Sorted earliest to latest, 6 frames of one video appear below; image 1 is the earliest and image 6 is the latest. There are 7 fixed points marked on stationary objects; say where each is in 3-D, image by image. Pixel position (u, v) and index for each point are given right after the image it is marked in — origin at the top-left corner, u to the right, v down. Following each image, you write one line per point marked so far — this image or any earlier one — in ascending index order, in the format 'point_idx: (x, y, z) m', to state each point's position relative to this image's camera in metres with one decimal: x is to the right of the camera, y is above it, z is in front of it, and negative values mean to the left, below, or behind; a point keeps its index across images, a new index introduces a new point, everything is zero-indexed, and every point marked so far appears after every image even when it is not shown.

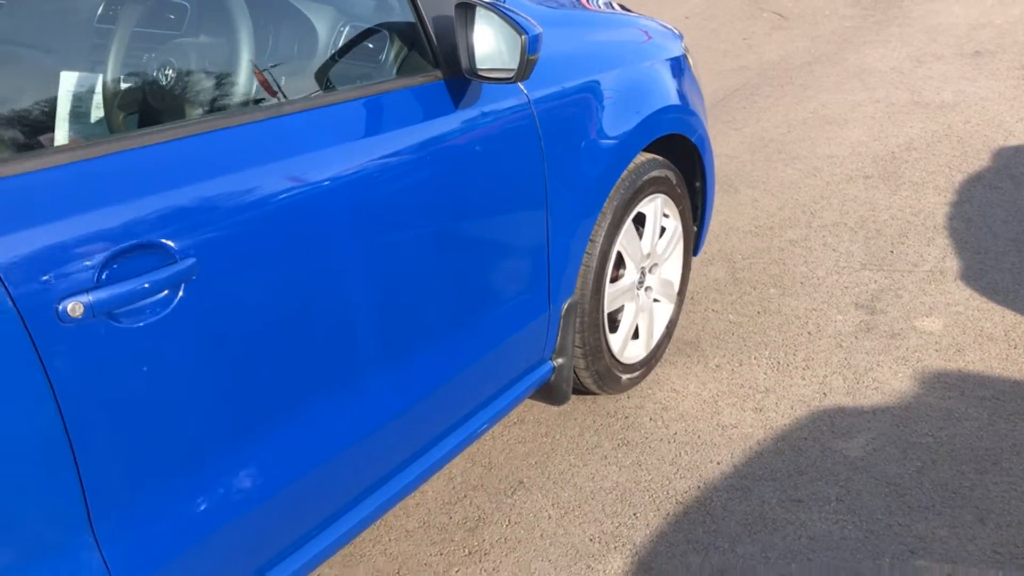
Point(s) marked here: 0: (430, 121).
0: (-0.2, +0.3, +1.9) m
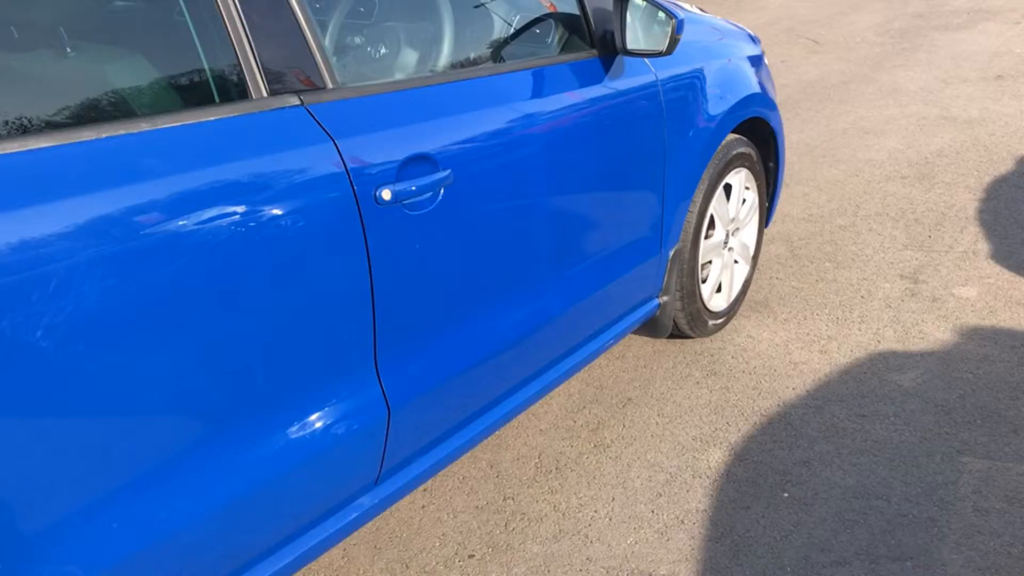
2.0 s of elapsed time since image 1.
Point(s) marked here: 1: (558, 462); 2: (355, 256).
0: (+0.2, +0.5, +2.4) m
1: (+0.1, -0.5, +2.7) m
2: (-0.3, +0.1, +1.8) m
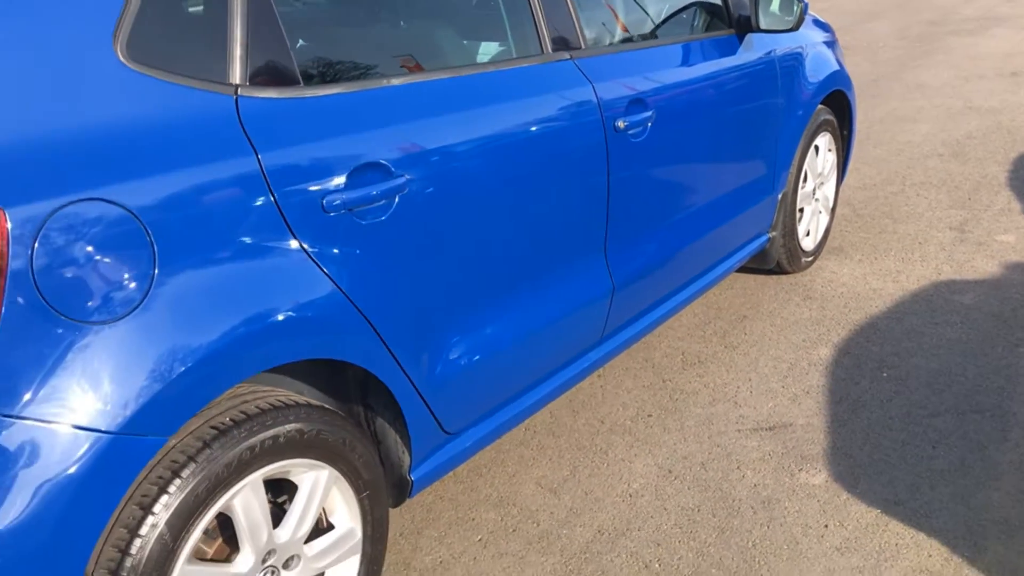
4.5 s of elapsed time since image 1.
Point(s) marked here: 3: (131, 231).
0: (+0.7, +0.7, +3.2) m
1: (+0.6, -0.2, +3.4) m
2: (+0.2, +0.3, +2.5) m
3: (-0.6, +0.1, +1.5) m
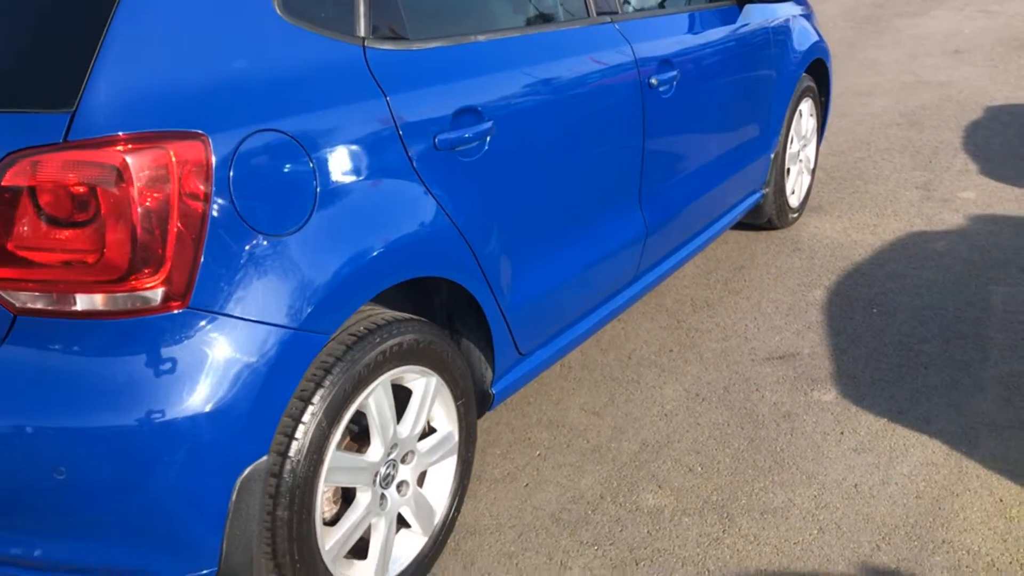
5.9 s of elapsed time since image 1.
0: (+0.8, +0.9, +3.5) m
1: (+0.7, 0.0, +3.7) m
2: (+0.4, +0.5, +2.8) m
3: (-0.4, +0.2, +1.8) m
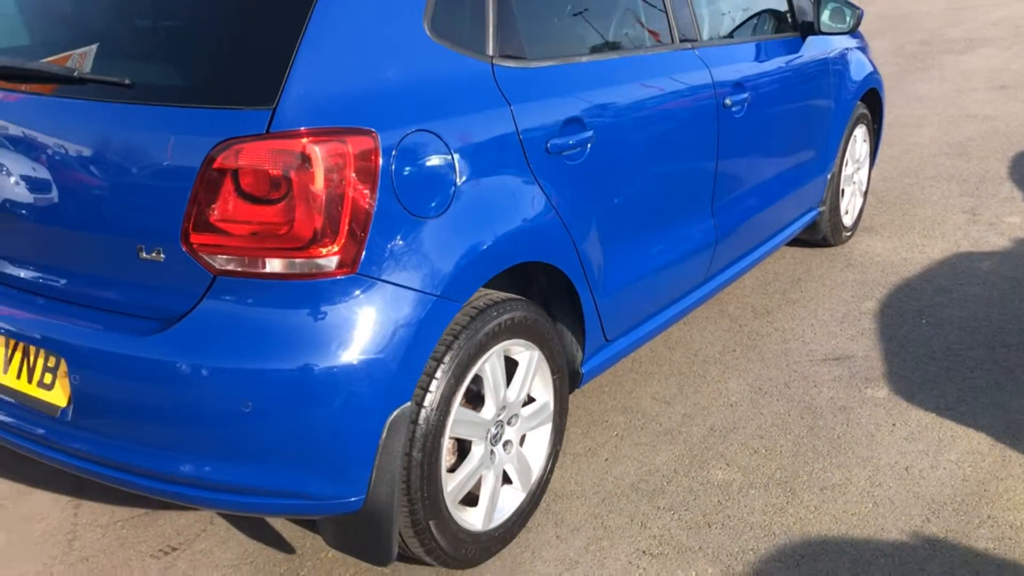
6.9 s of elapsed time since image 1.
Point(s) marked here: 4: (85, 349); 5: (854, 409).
0: (+1.1, +0.9, +3.8) m
1: (+1.0, -0.1, +4.0) m
2: (+0.6, +0.5, +3.1) m
3: (-0.2, +0.3, +2.1) m
4: (-0.9, -0.1, +2.0) m
5: (+1.1, -0.4, +3.2) m
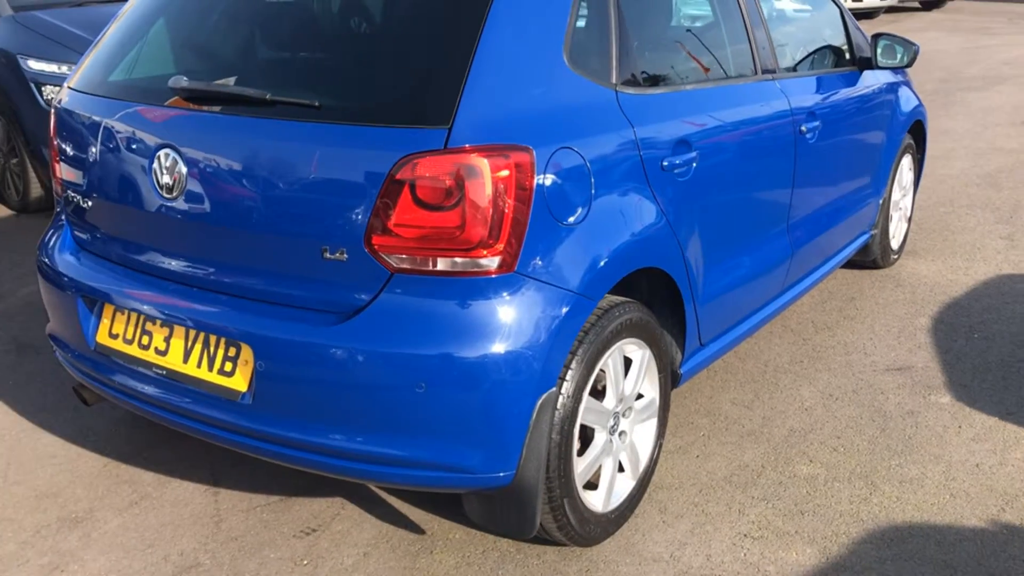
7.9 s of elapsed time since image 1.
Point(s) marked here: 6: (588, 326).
0: (+1.4, +0.8, +4.1) m
1: (+1.4, -0.2, +4.2) m
2: (+1.0, +0.4, +3.4) m
3: (+0.2, +0.3, +2.4) m
4: (-0.6, -0.1, +2.3) m
5: (+1.4, -0.4, +3.4) m
6: (+0.2, -0.1, +2.5) m
